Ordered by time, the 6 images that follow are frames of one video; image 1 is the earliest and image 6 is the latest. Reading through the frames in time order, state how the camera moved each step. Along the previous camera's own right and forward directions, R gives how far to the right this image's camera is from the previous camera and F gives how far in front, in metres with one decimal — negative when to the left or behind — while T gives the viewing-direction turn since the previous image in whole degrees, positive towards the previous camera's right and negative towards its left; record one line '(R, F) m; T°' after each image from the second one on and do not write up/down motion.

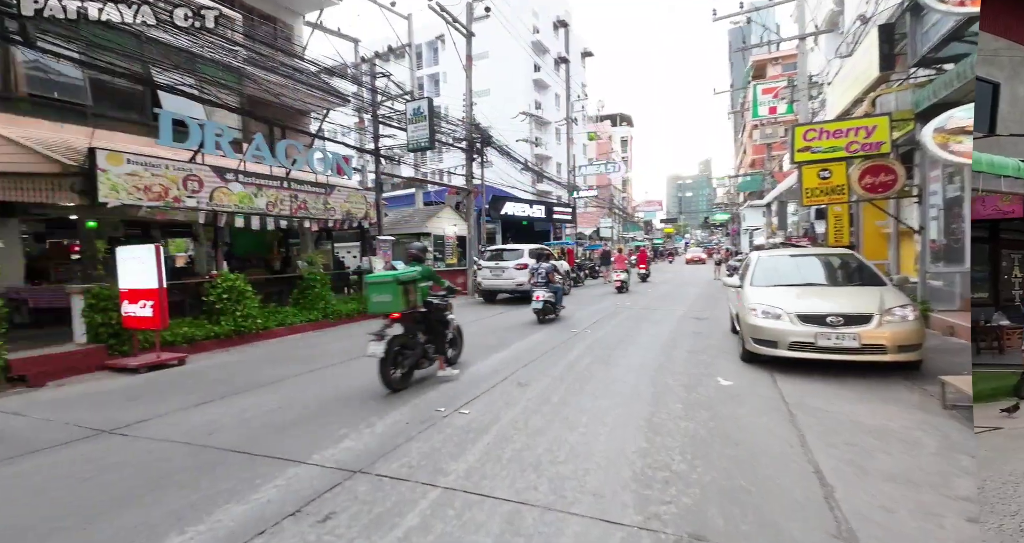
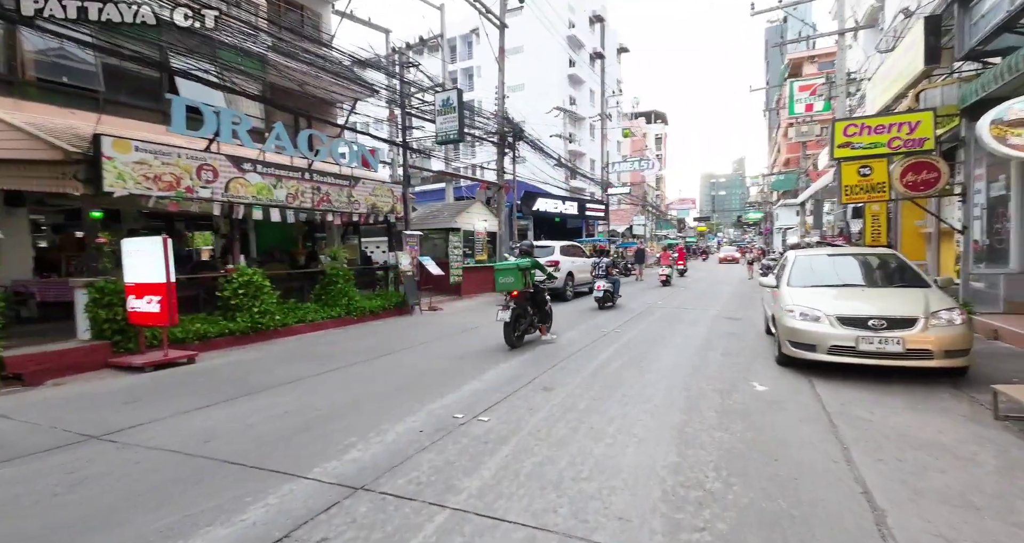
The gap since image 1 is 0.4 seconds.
(+0.1, +0.3) m; -4°
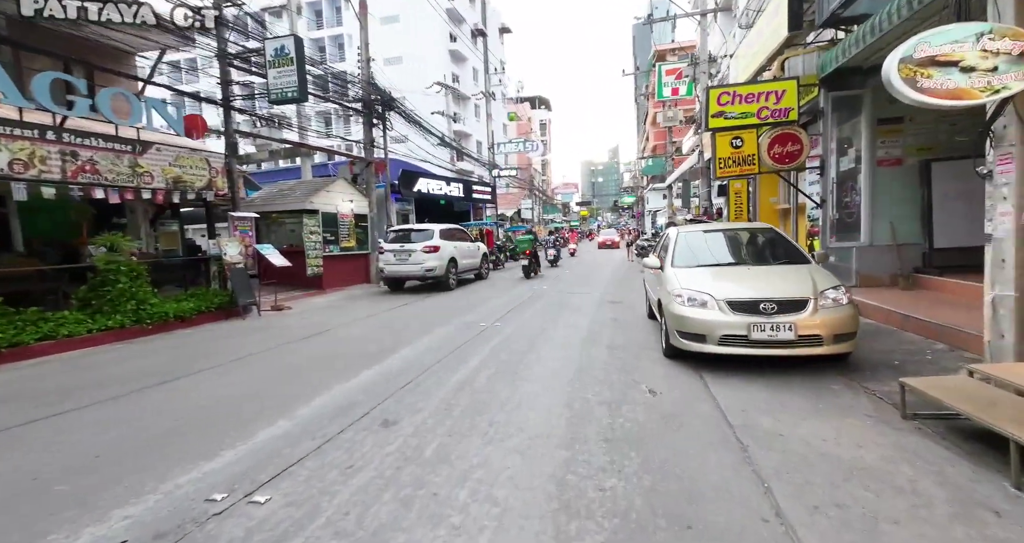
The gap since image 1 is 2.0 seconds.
(+0.5, +1.3) m; +13°
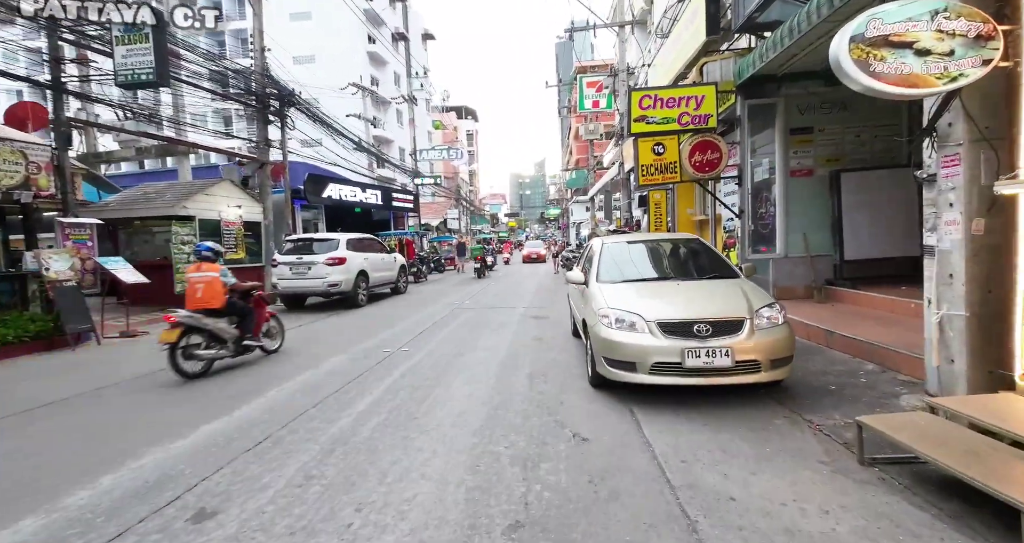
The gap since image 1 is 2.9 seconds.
(+0.3, +0.9) m; +9°
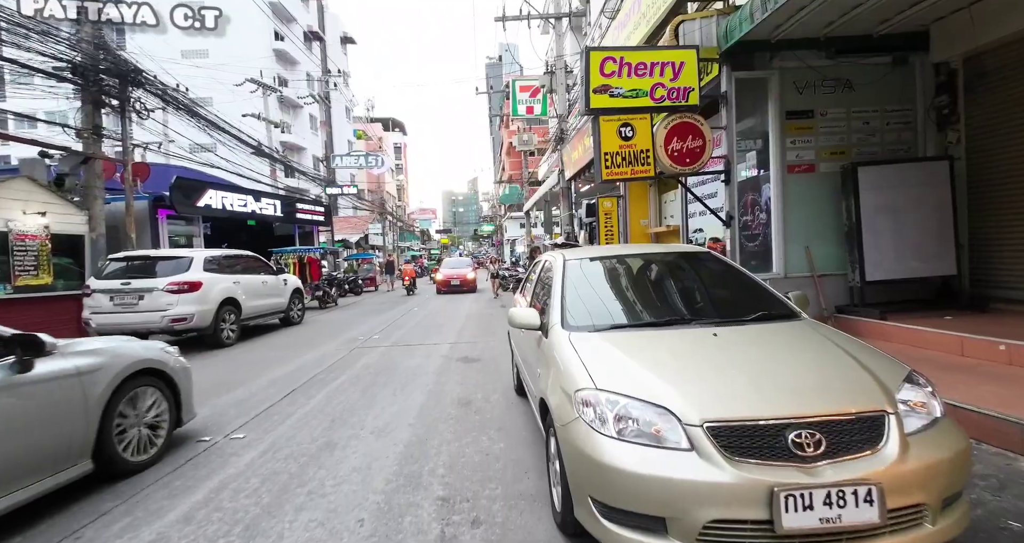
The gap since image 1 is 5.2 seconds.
(+0.2, +2.6) m; +8°
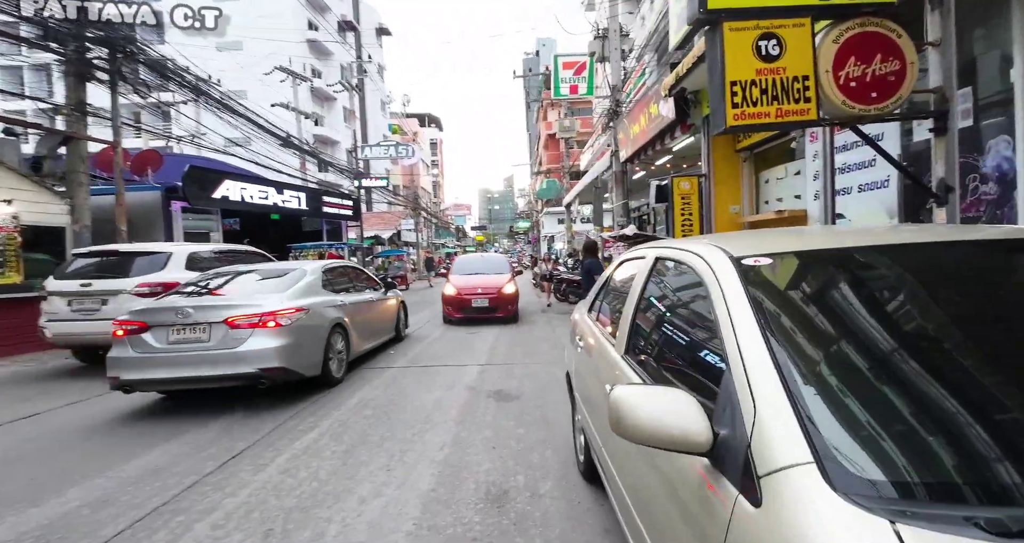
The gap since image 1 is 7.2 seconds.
(-0.2, +2.3) m; -5°
